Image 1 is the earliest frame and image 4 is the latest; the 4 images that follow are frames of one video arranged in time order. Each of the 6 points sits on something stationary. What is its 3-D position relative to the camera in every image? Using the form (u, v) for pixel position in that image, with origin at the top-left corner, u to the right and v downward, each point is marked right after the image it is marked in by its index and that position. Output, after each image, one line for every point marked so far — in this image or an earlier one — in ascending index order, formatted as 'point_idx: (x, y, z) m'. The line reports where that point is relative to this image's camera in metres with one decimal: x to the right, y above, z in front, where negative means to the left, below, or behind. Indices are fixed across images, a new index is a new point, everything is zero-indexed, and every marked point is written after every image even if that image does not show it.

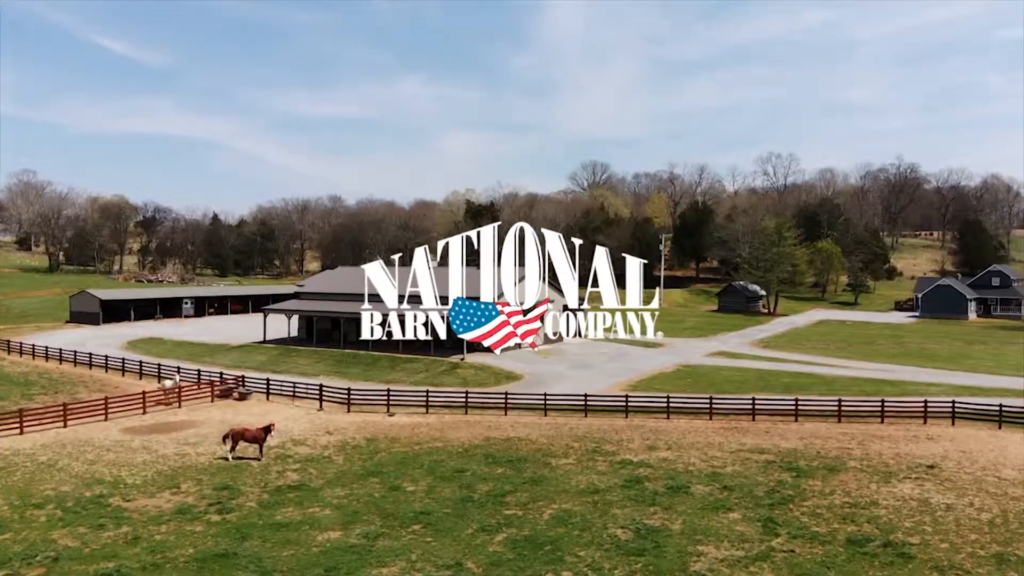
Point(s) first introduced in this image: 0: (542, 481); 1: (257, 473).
0: (+0.8, -4.9, +16.9) m
1: (-6.9, -5.0, +18.1) m
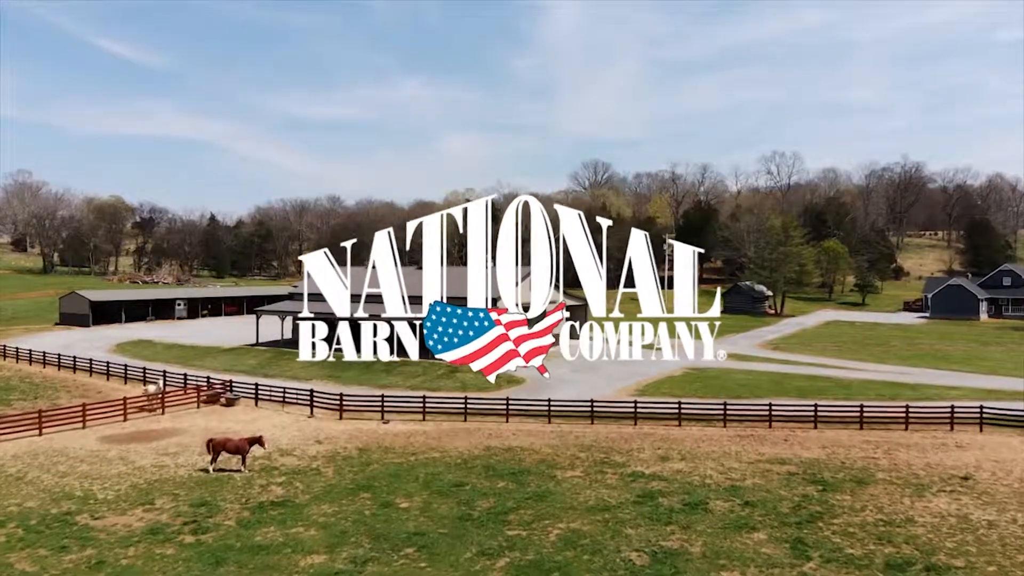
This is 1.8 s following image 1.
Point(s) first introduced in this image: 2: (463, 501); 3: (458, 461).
0: (+0.8, -4.8, +15.6) m
1: (-6.8, -5.0, +16.8) m
2: (-1.1, -4.9, +15.4) m
3: (-1.5, -4.7, +18.5) m
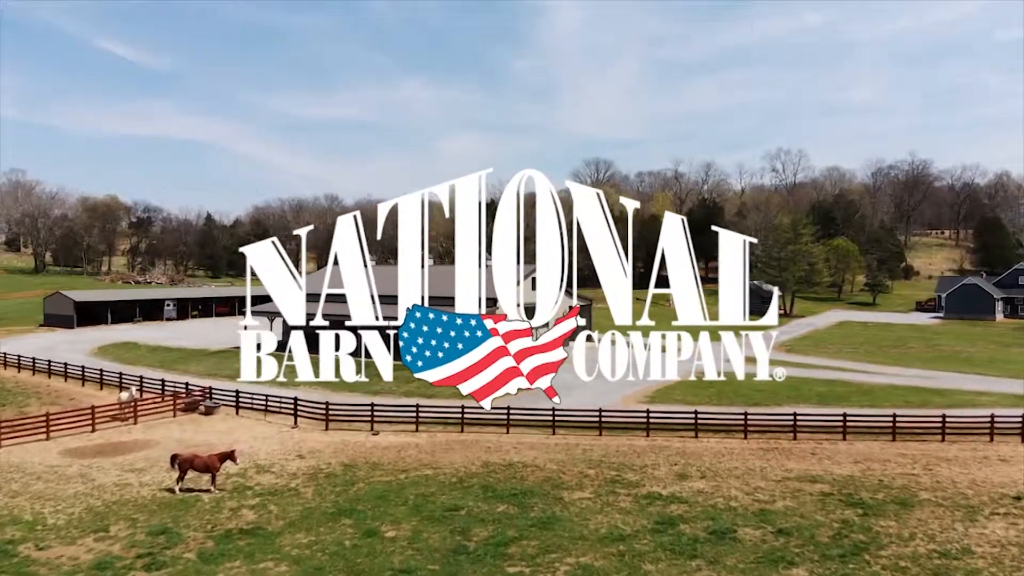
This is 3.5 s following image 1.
0: (+0.8, -4.8, +13.7) m
1: (-6.8, -4.9, +14.9) m
2: (-1.1, -4.8, +13.5) m
3: (-1.5, -4.7, +16.6) m
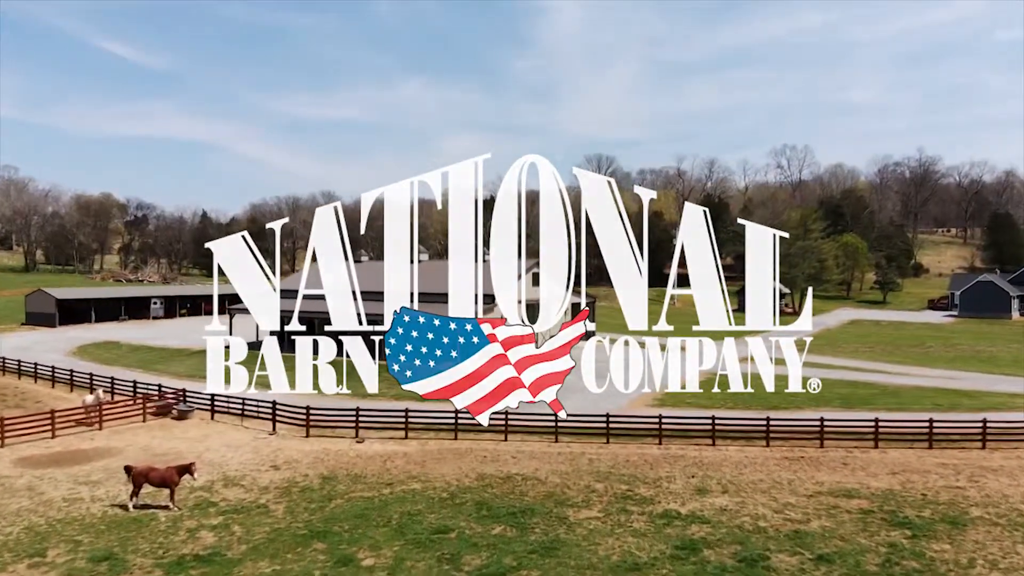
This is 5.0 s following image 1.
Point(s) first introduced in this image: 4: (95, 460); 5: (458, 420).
0: (+0.8, -4.6, +11.8) m
1: (-6.8, -4.7, +13.0) m
2: (-1.1, -4.6, +11.6) m
3: (-1.5, -4.5, +14.7) m
4: (-11.0, -4.6, +17.8) m
5: (-1.5, -3.8, +19.6) m
